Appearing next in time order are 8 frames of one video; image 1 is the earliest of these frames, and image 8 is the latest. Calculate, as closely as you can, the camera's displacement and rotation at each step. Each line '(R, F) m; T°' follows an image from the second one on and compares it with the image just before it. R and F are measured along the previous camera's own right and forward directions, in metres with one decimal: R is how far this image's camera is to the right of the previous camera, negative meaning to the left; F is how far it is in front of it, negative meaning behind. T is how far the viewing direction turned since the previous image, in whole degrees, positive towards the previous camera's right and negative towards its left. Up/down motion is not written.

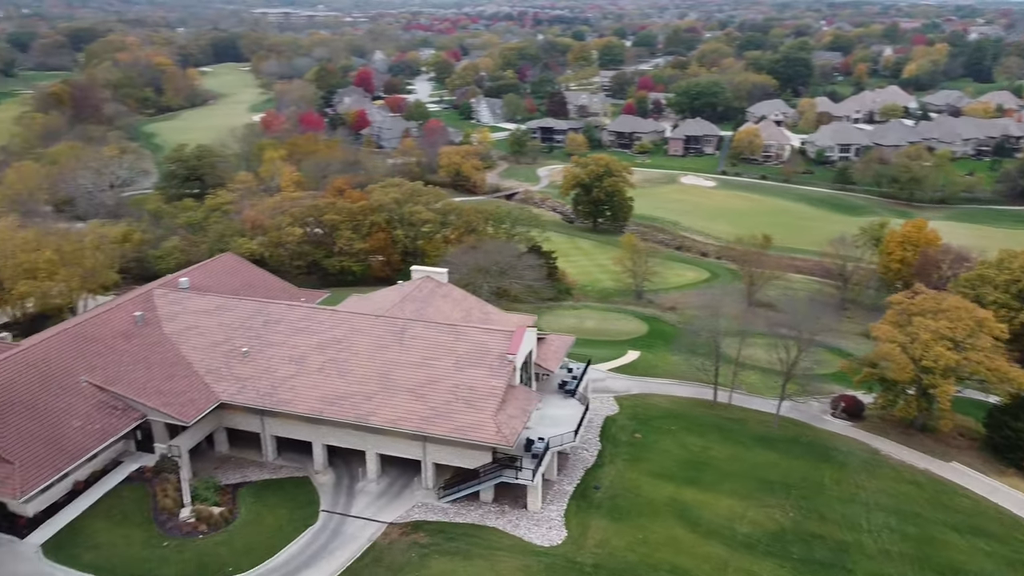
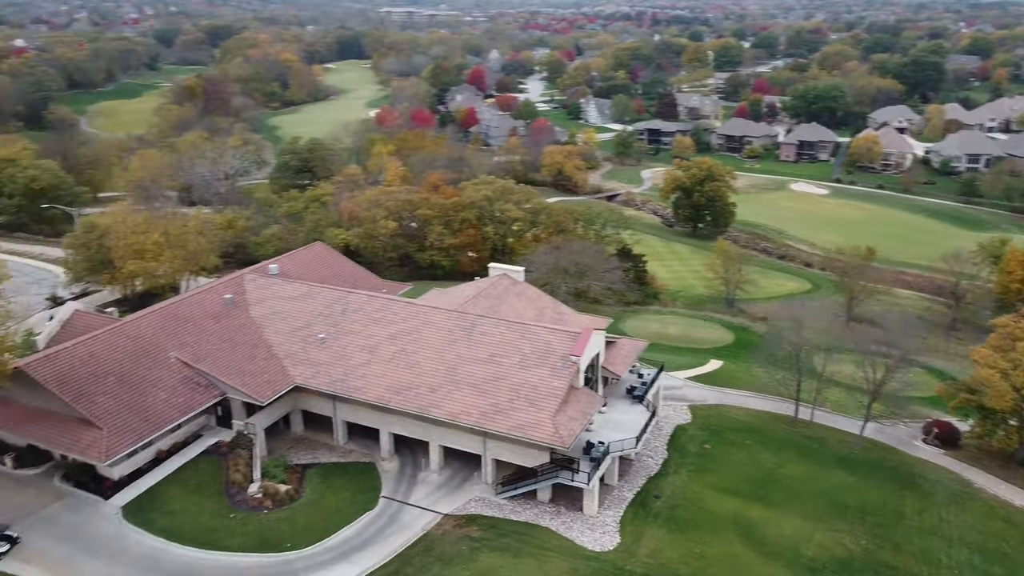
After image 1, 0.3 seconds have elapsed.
(+1.6, +0.1) m; -8°
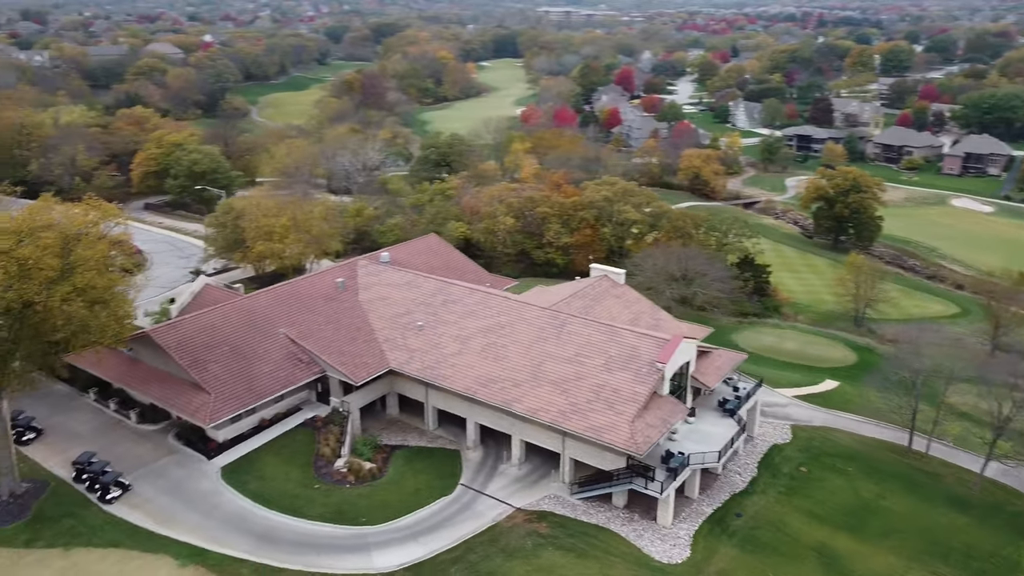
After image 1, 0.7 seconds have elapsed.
(+2.1, 0.0) m; -10°
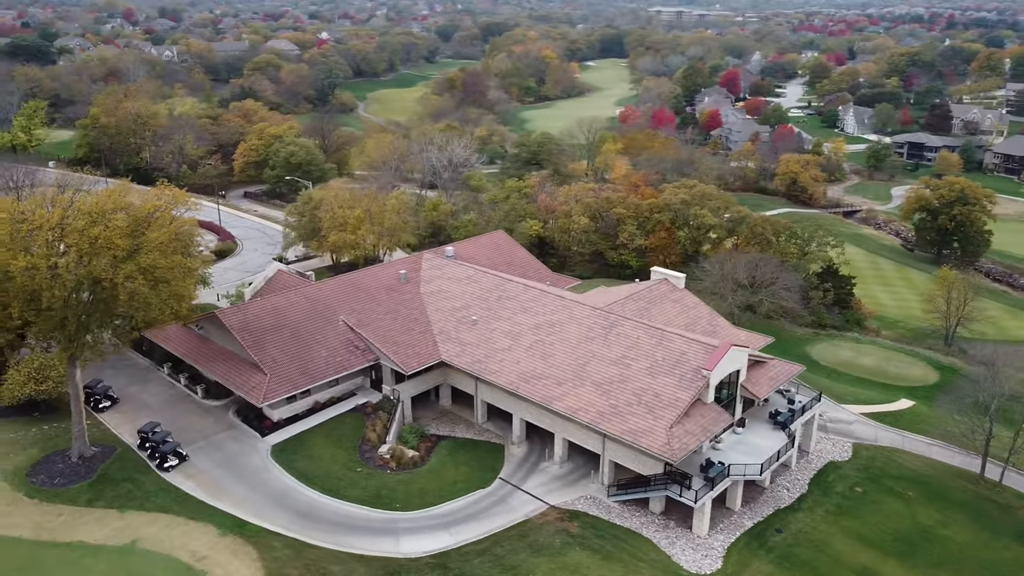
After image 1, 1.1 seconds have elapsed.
(+2.1, -0.1) m; -7°
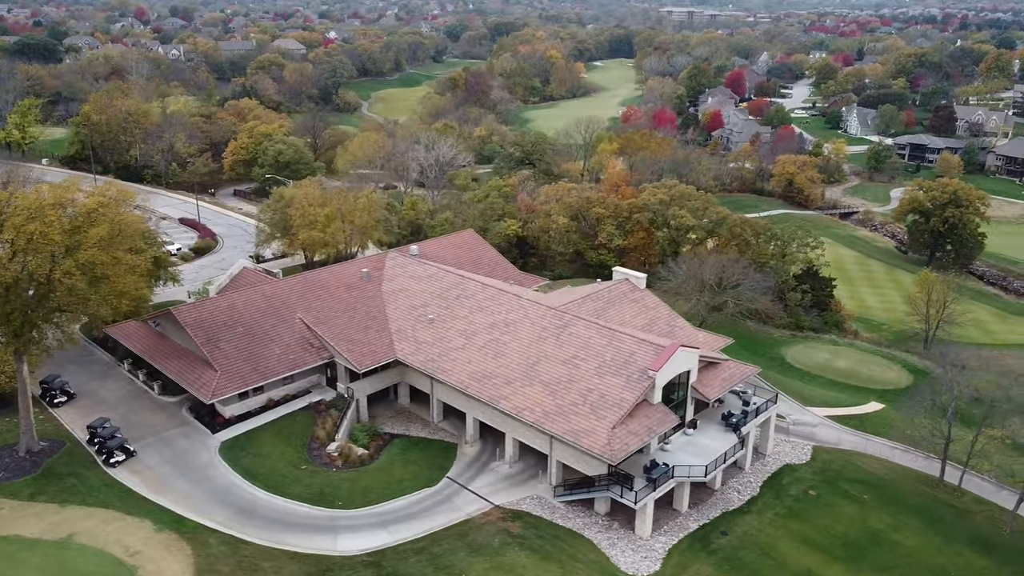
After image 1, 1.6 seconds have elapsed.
(+2.5, +0.1) m; -1°
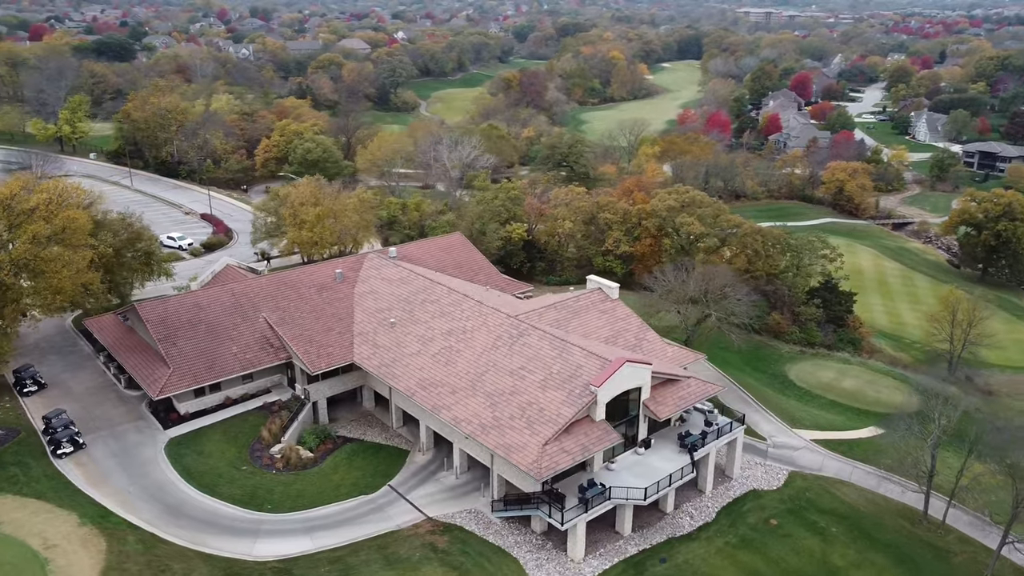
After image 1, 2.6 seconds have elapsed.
(+4.8, +1.2) m; -5°
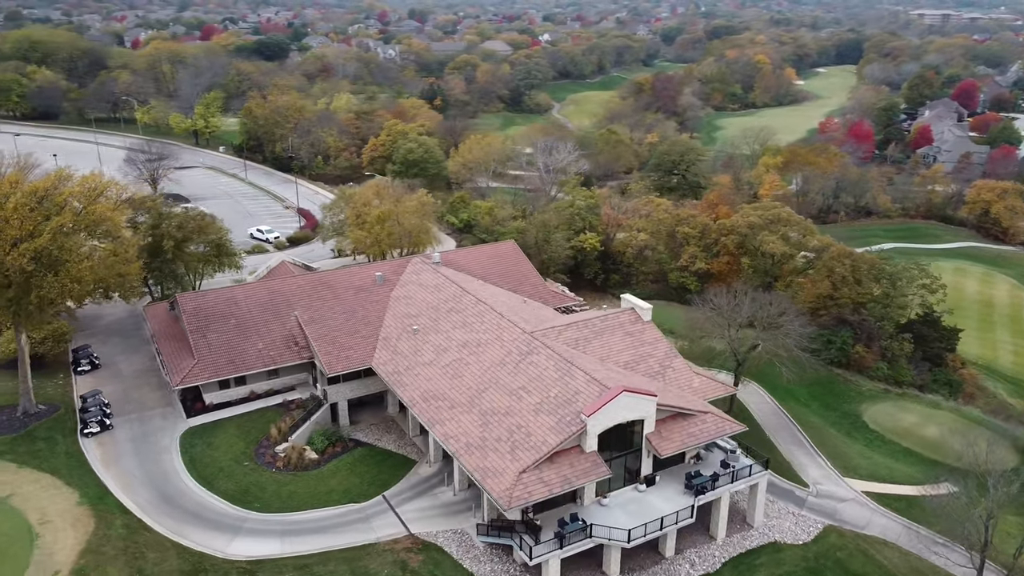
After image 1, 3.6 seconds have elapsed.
(+5.1, +1.8) m; -10°
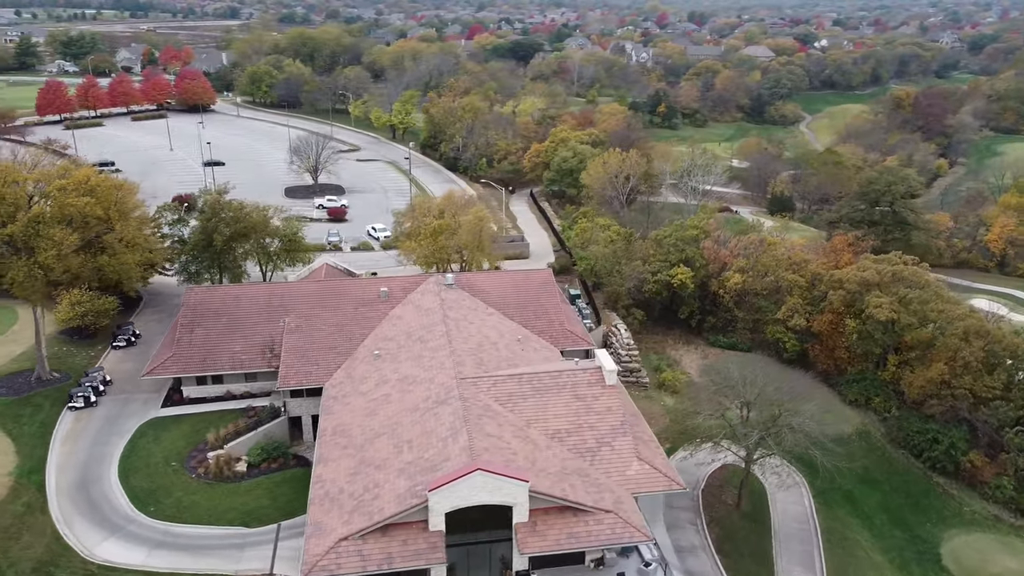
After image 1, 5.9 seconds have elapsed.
(+11.6, +5.7) m; -19°
